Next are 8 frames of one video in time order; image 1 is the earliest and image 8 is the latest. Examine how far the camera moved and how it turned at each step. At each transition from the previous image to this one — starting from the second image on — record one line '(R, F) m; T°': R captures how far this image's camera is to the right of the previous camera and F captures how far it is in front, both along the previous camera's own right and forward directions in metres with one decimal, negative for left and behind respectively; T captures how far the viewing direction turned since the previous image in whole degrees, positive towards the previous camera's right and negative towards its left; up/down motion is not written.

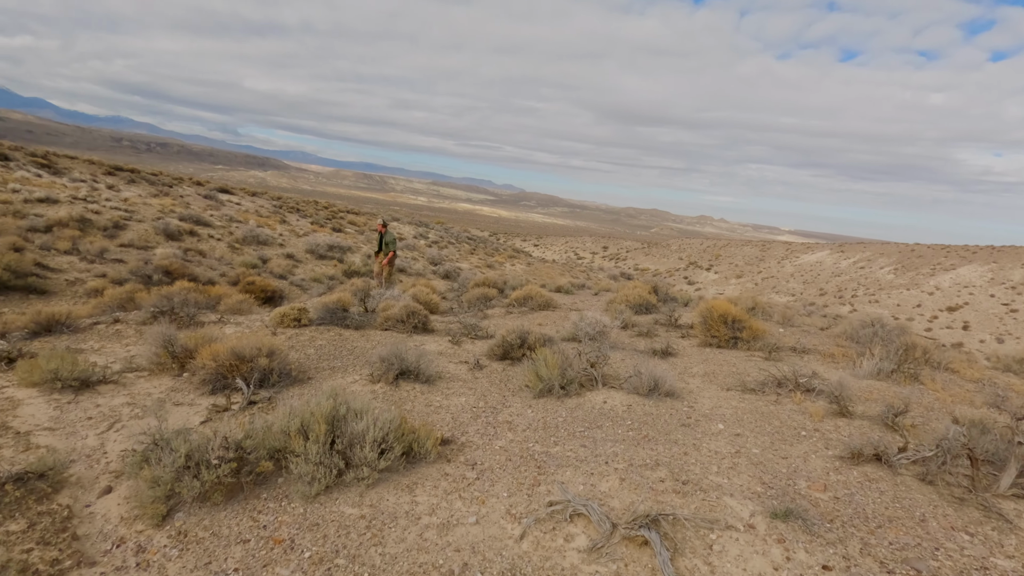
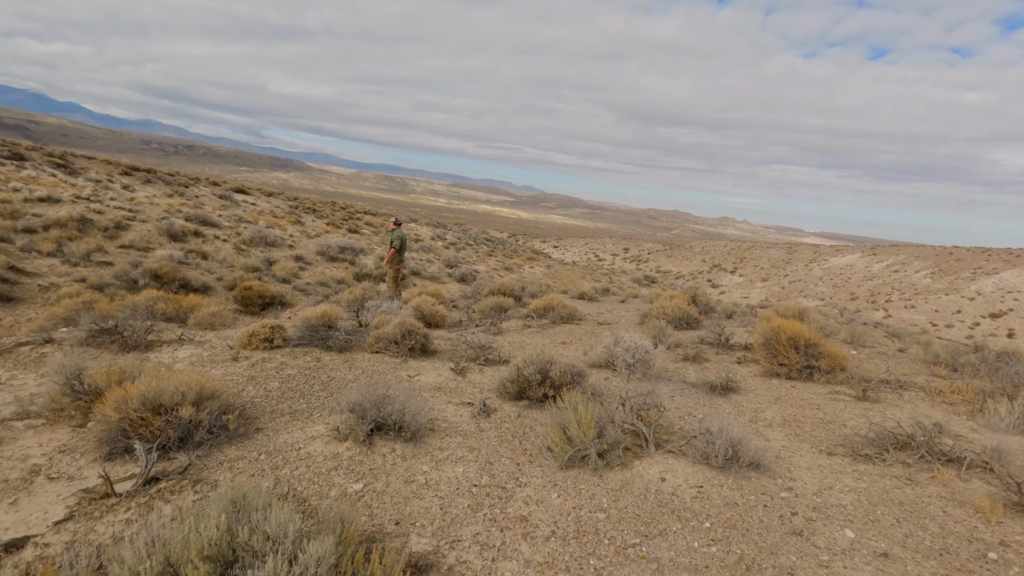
(0.0, +1.5) m; -2°
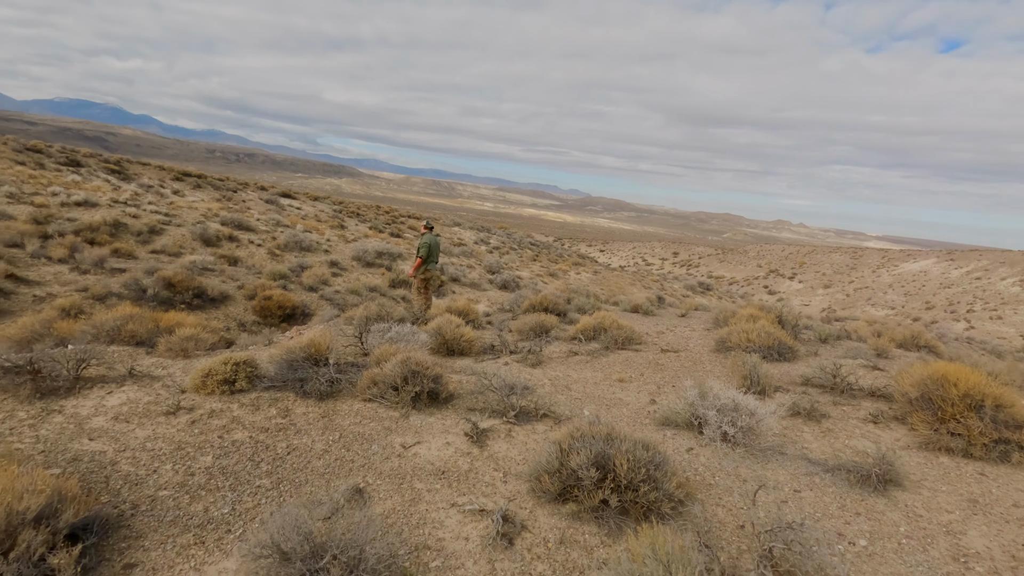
(0.0, +1.8) m; -5°
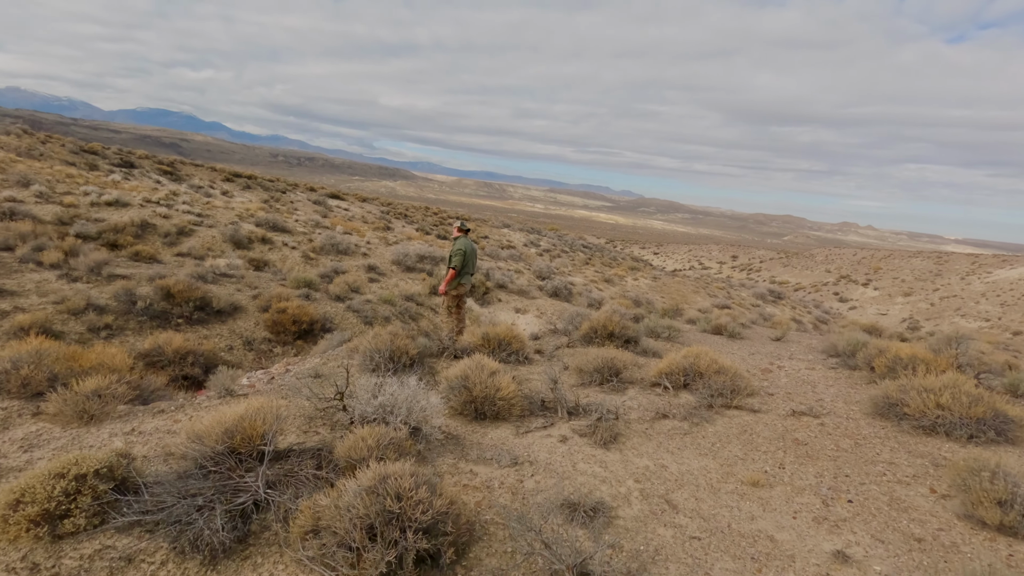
(-0.1, +2.4) m; -5°
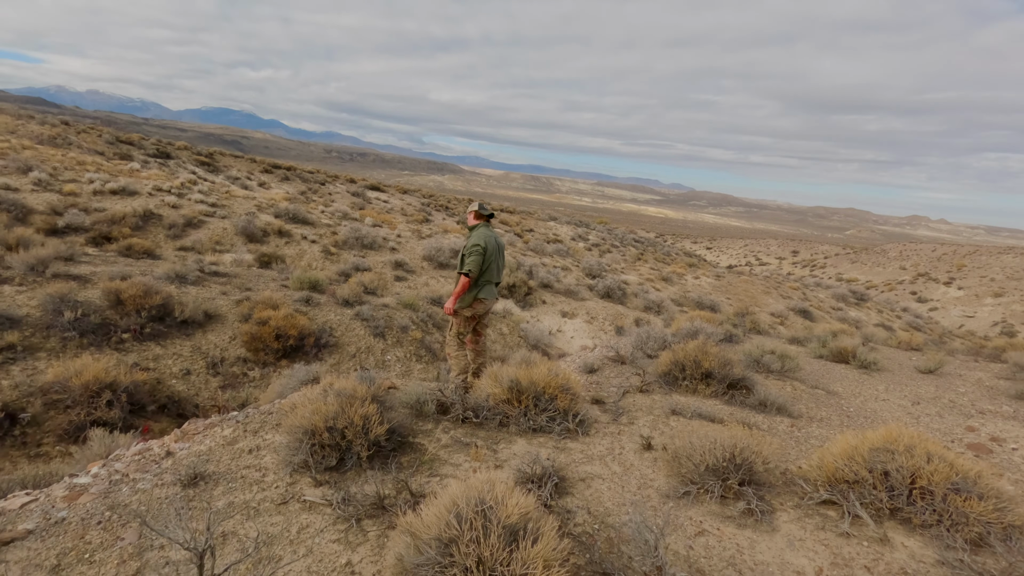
(0.0, +2.9) m; -5°
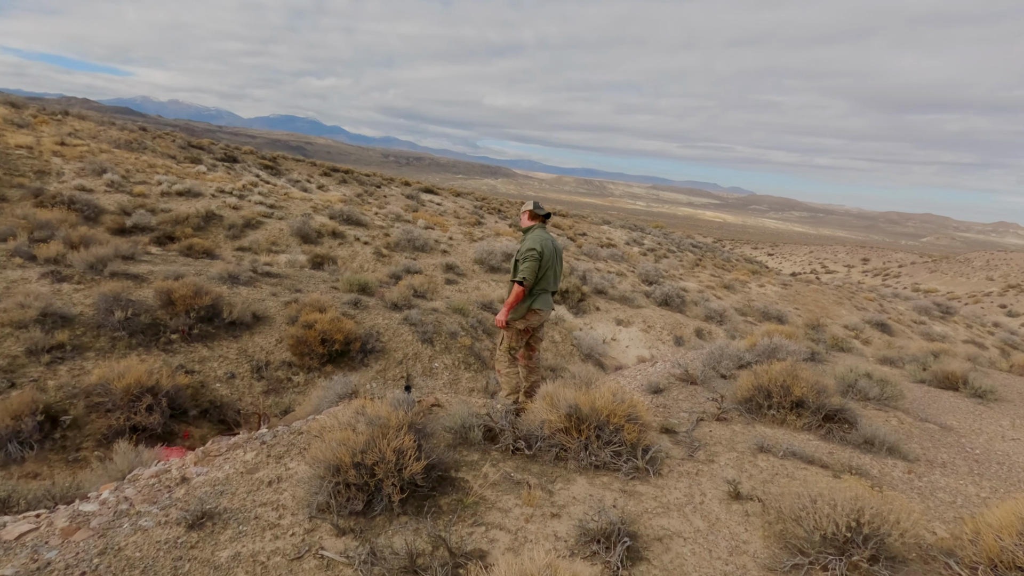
(-0.1, +0.6) m; -5°
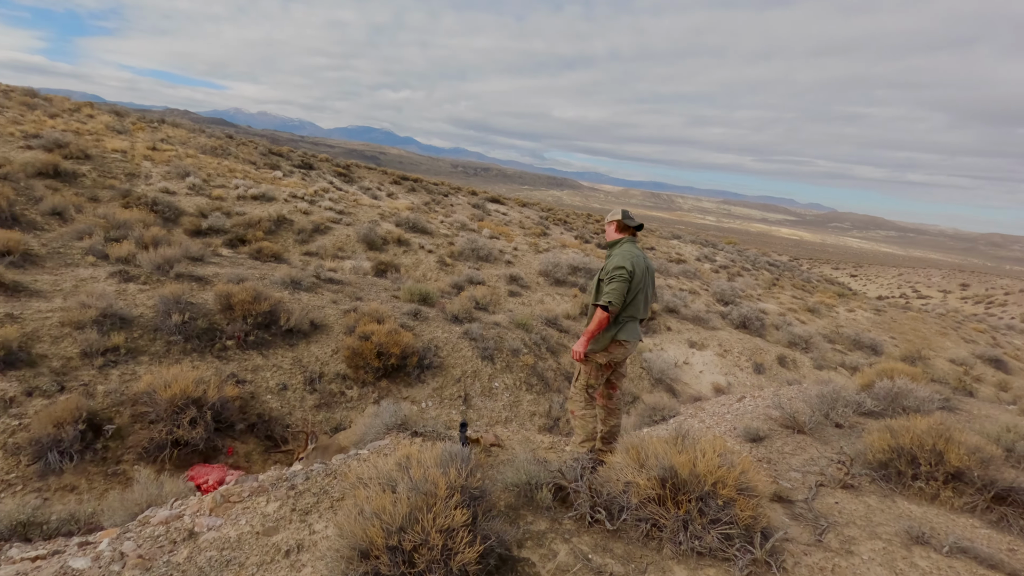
(-0.1, +0.8) m; -7°
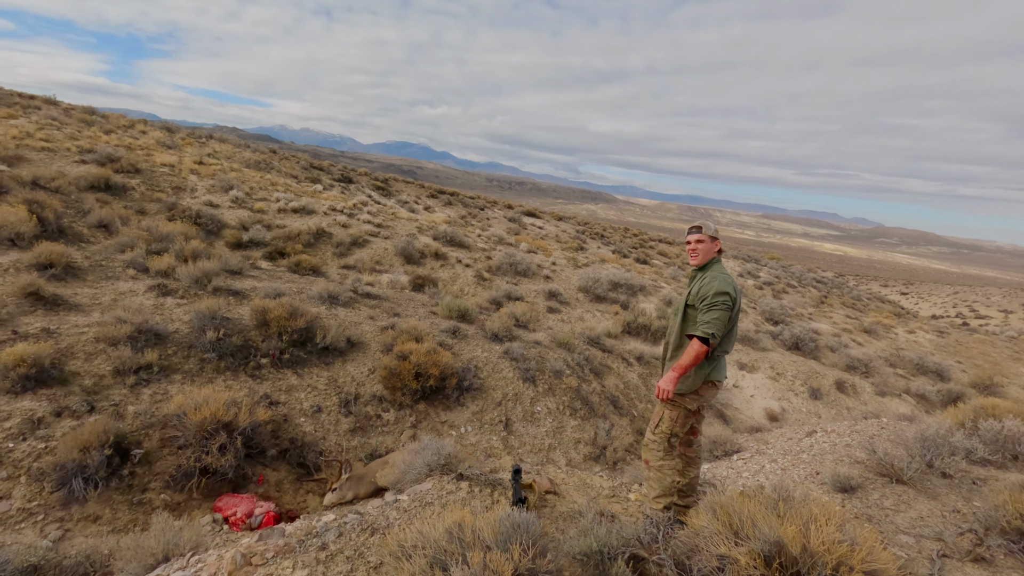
(-0.2, +0.5) m; -4°
